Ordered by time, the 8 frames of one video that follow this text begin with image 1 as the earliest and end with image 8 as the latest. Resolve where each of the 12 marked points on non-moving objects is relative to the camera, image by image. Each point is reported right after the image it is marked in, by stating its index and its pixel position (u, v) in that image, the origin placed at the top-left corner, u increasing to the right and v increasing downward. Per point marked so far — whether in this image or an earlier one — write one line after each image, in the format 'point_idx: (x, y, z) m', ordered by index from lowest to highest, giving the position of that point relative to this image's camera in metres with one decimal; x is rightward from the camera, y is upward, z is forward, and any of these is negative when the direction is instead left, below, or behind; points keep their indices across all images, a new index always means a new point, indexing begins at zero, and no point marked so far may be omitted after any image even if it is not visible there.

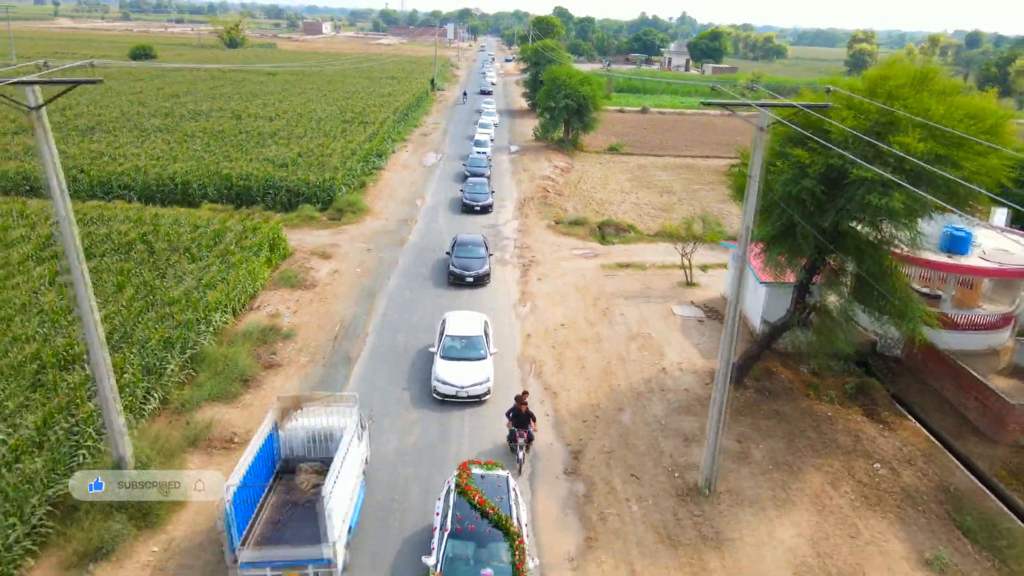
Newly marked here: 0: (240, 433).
0: (-5.2, -2.7, +13.6) m
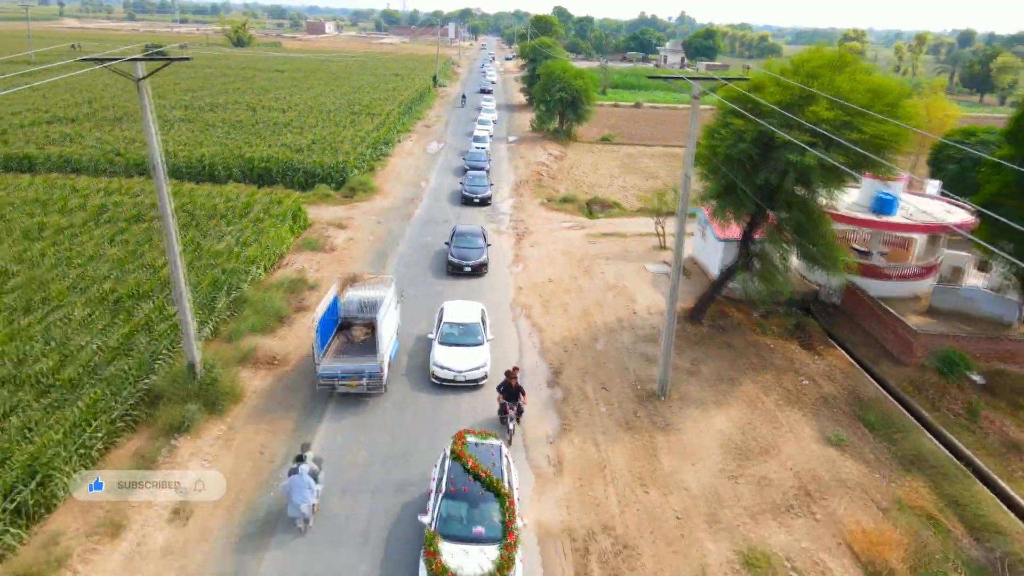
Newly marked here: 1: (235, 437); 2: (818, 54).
0: (-5.3, -1.5, +16.5) m
1: (-5.2, -2.8, +13.5) m
2: (+6.9, +5.5, +16.9) m
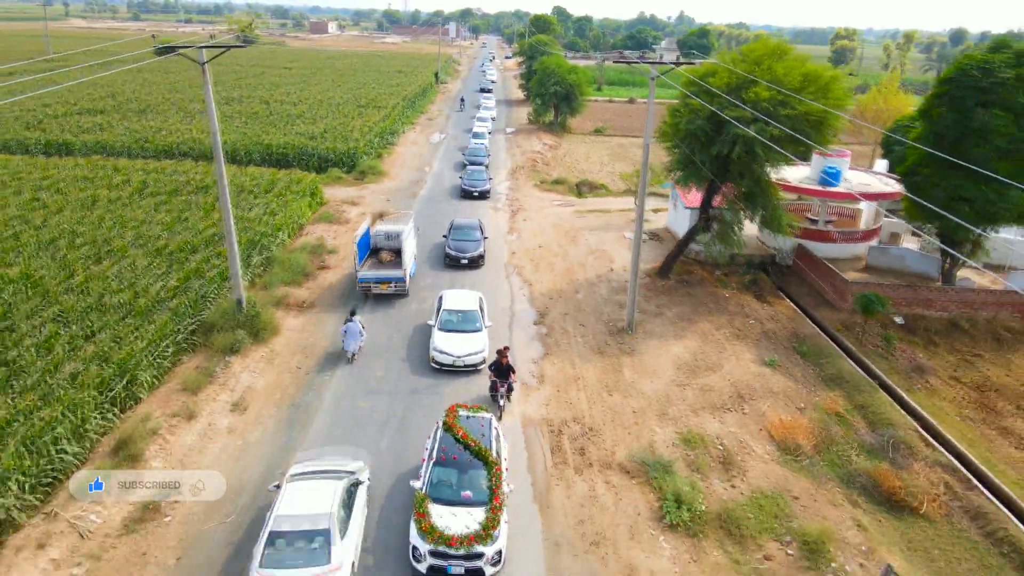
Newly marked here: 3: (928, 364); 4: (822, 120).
0: (-5.5, -0.3, +19.5) m
1: (-5.4, -1.6, +16.4) m
2: (+6.7, +6.7, +19.9) m
3: (+10.0, -1.9, +17.3) m
4: (+8.0, +4.5, +18.9) m
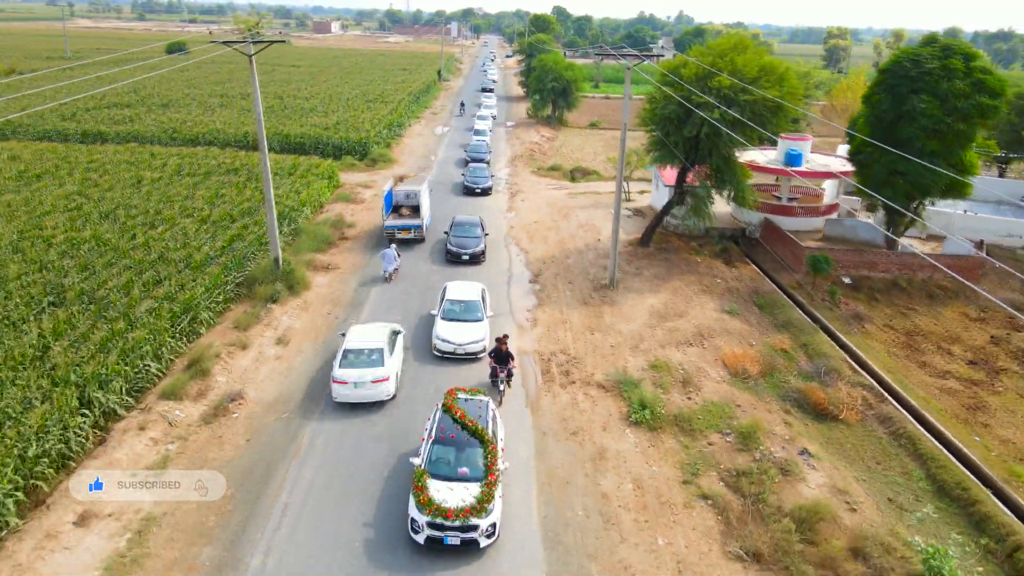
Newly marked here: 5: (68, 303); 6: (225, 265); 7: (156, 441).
0: (-5.6, +0.8, +22.4) m
1: (-5.5, -0.5, +19.4) m
2: (+6.6, +7.8, +22.8) m
3: (+10.0, -0.8, +20.2) m
4: (+8.0, +5.6, +21.8) m
5: (-9.8, -0.4, +15.9) m
6: (-7.7, +0.6, +19.3) m
7: (-6.4, -2.8, +13.1) m
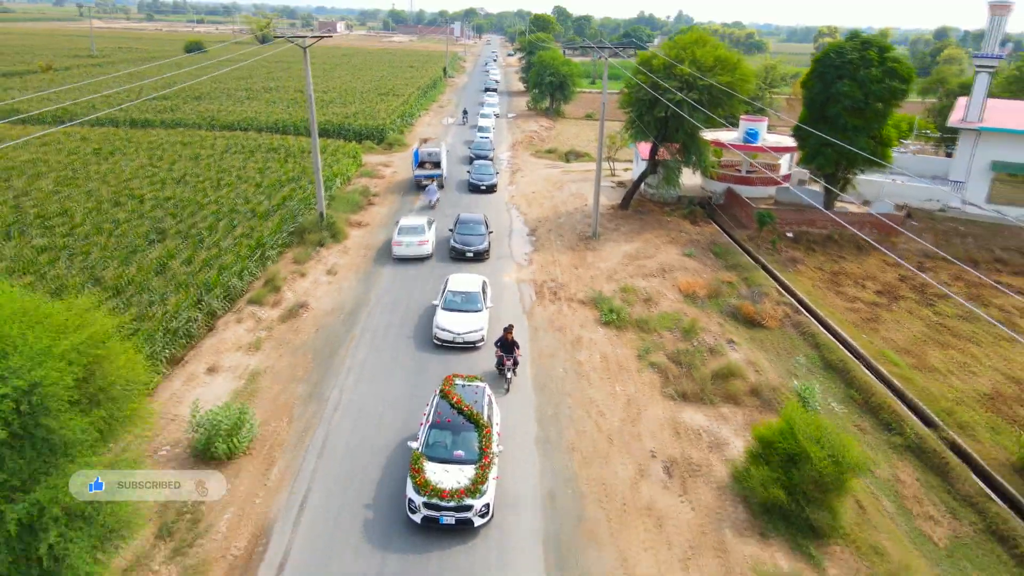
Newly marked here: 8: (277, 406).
0: (-5.6, +2.5, +27.1) m
1: (-5.4, +1.3, +24.0) m
2: (+6.6, +9.5, +27.4) m
3: (+10.0, +1.0, +24.8) m
4: (+8.0, +7.3, +26.5) m
5: (-9.8, +1.4, +20.5) m
6: (-7.7, +2.3, +23.9) m
7: (-6.4, -1.0, +17.7) m
8: (-4.7, -2.4, +14.4) m
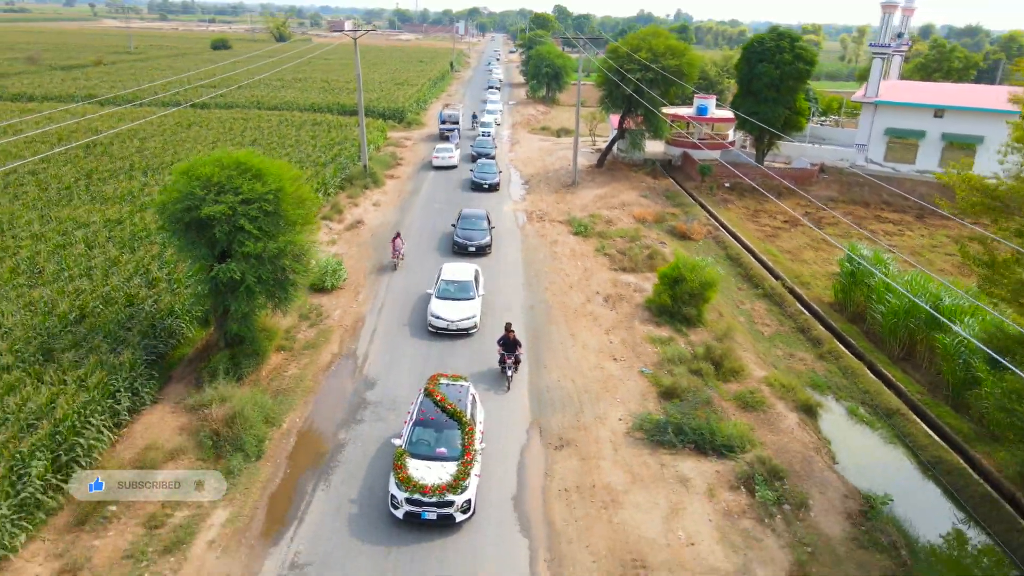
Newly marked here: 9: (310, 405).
0: (-5.6, +5.5, +34.8) m
1: (-5.5, +4.2, +31.7) m
2: (+6.6, +12.5, +35.0) m
3: (+9.9, +3.9, +32.5) m
4: (+7.9, +10.3, +34.1) m
5: (-9.9, +4.3, +28.3) m
6: (-7.7, +5.3, +31.7) m
7: (-6.5, +1.9, +25.4) m
8: (-4.8, +0.5, +22.1) m
9: (-4.1, -2.4, +14.8) m
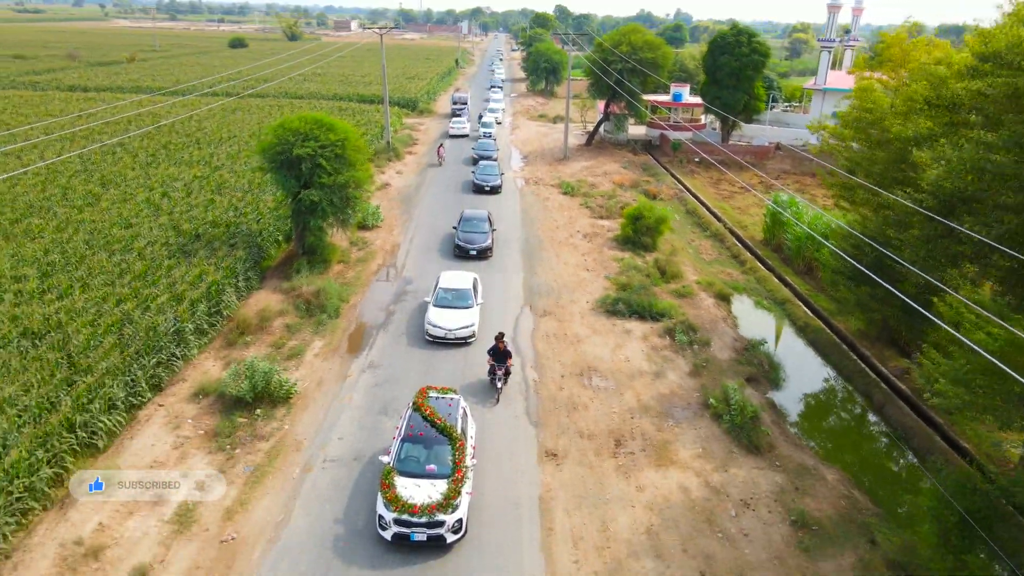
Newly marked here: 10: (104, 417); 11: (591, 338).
0: (-5.6, +7.7, +40.8) m
1: (-5.5, +6.5, +37.7) m
2: (+6.6, +14.7, +40.9) m
3: (+9.9, +6.2, +38.4) m
4: (+8.0, +12.5, +40.0) m
5: (-9.9, +6.6, +34.2) m
6: (-7.7, +7.5, +37.6) m
7: (-6.5, +4.2, +31.4) m
8: (-4.8, +2.7, +28.0) m
9: (-4.2, -0.1, +20.7) m
10: (-7.2, -2.3, +12.7) m
11: (+2.0, -1.3, +18.1) m
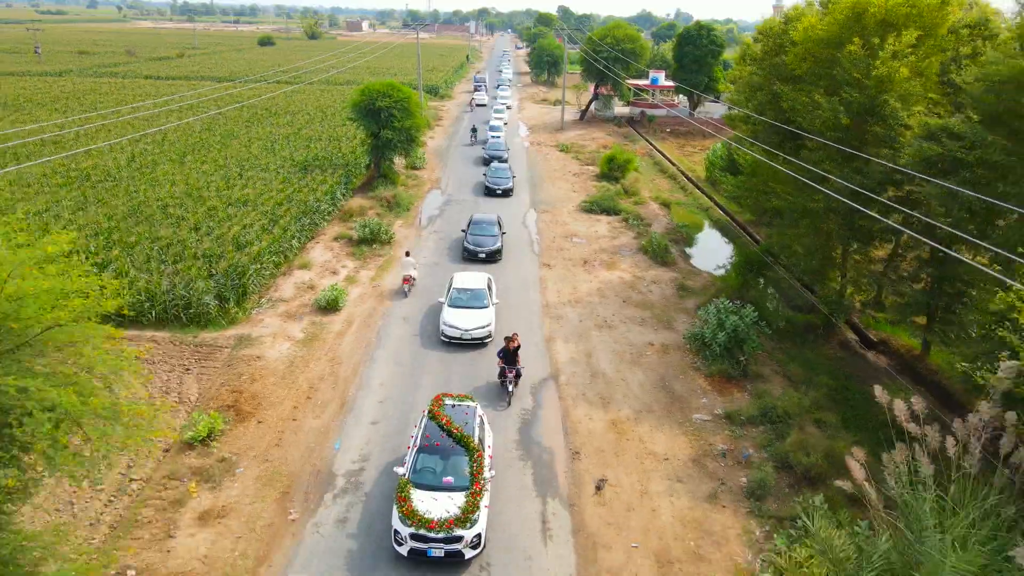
0: (-5.1, +11.5, +50.7) m
1: (-5.0, +10.3, +47.6) m
2: (+7.1, +18.5, +50.8) m
3: (+10.5, +10.0, +48.2) m
4: (+8.5, +16.3, +49.9) m
5: (-9.4, +10.4, +44.2) m
6: (-7.2, +11.3, +47.6) m
7: (-6.1, +8.0, +41.3) m
8: (-4.4, +6.6, +37.9) m
9: (-3.8, +3.7, +30.7) m
10: (-6.8, +1.5, +22.7) m
11: (+2.4, +2.5, +28.0) m
